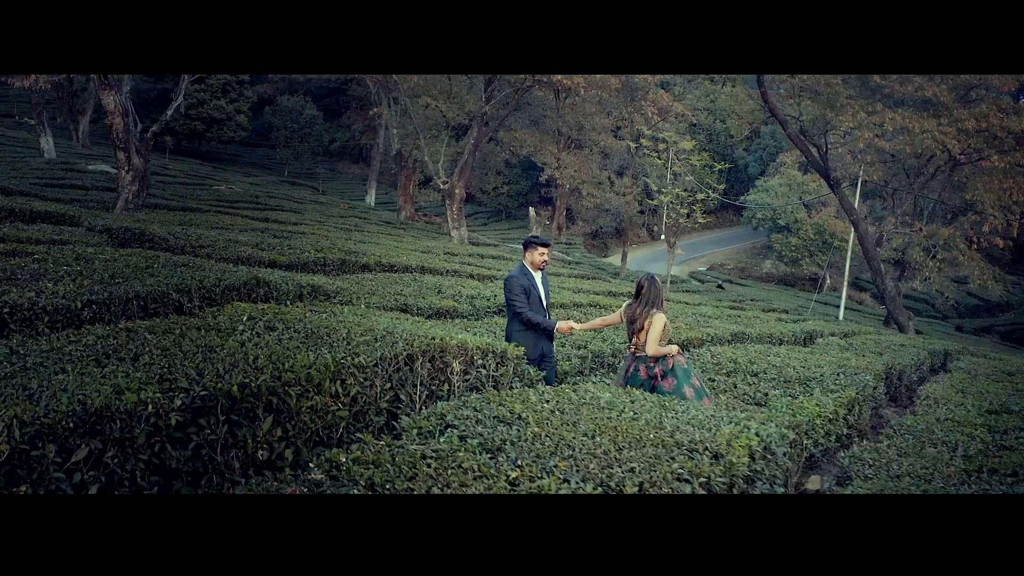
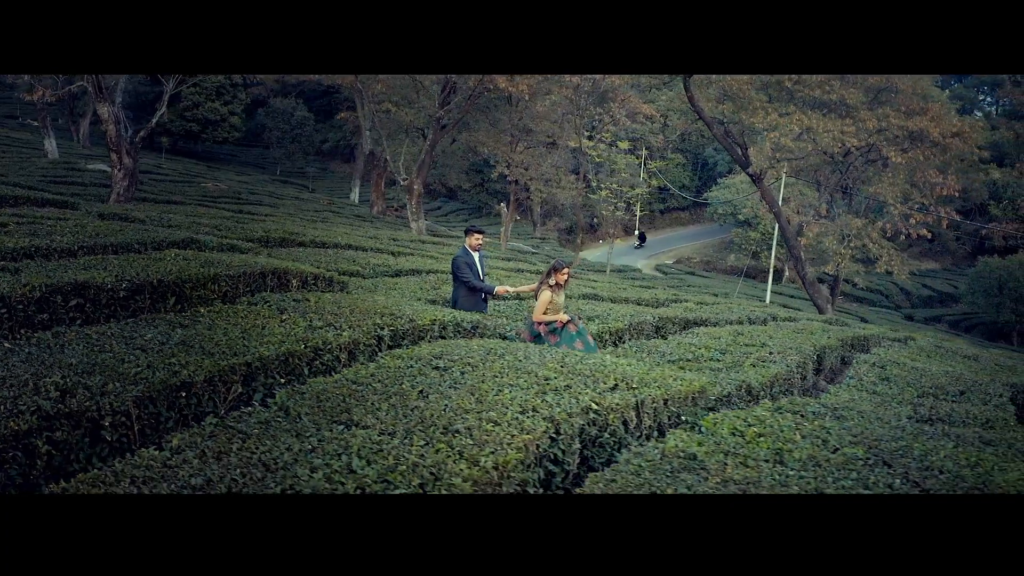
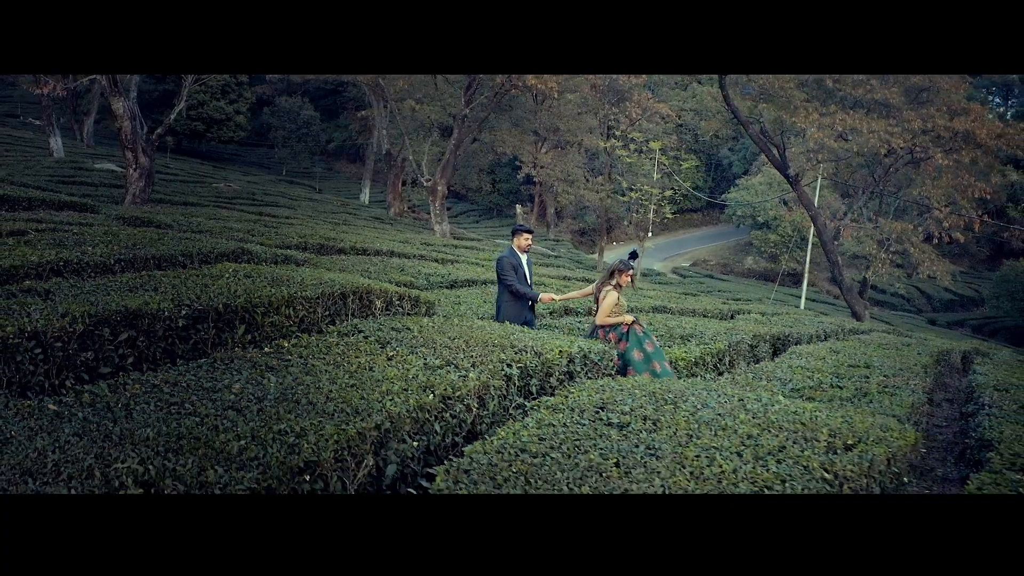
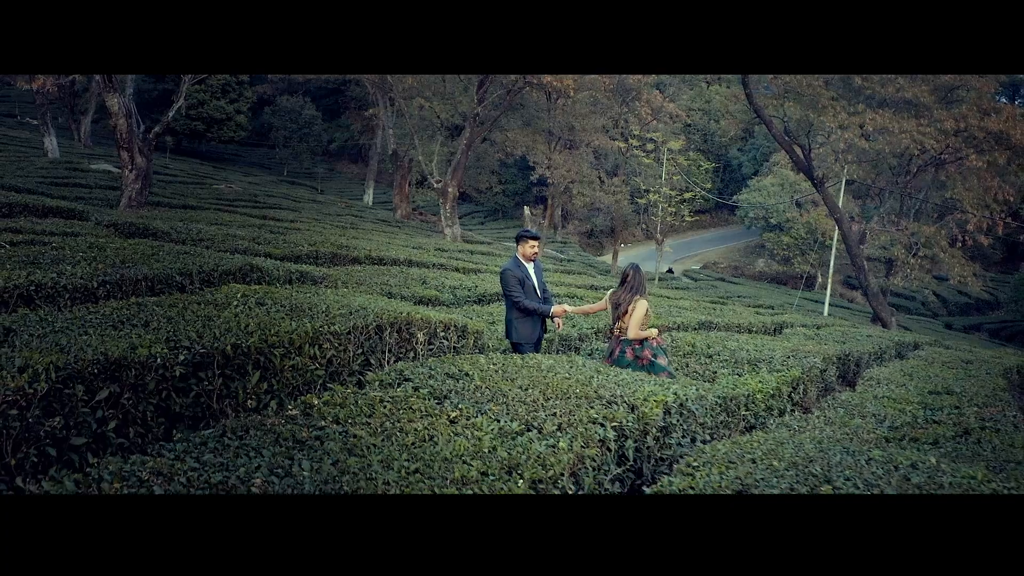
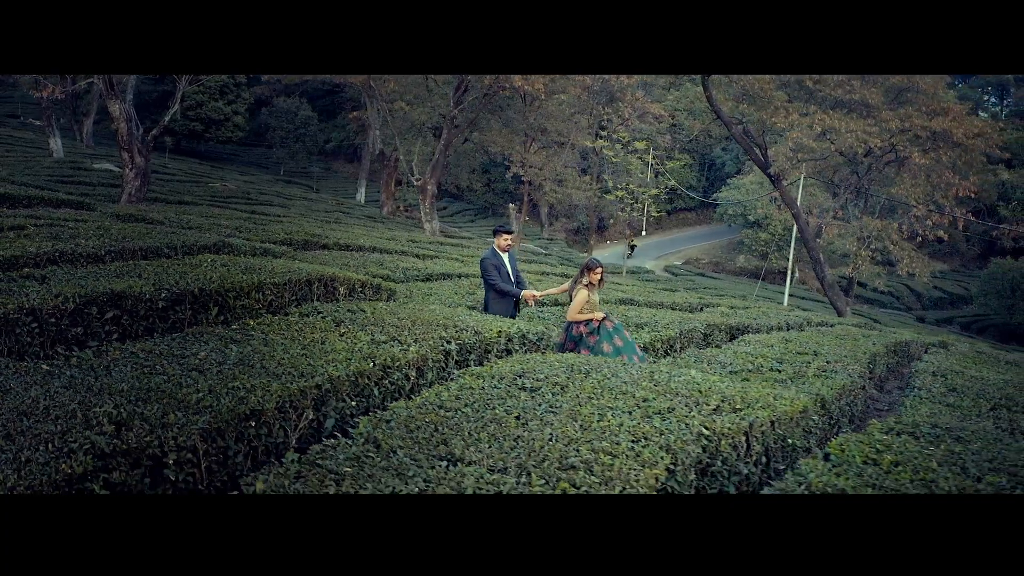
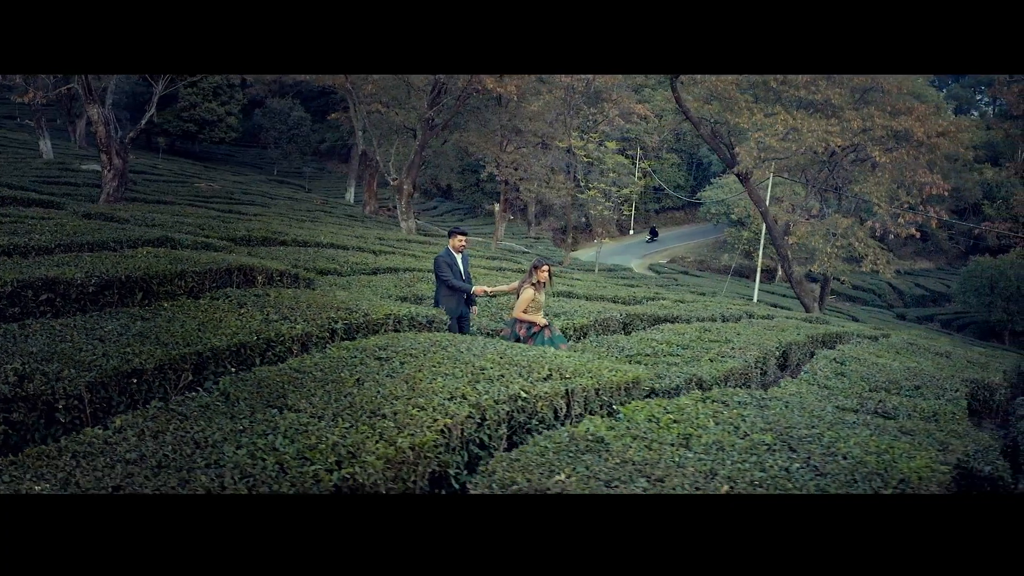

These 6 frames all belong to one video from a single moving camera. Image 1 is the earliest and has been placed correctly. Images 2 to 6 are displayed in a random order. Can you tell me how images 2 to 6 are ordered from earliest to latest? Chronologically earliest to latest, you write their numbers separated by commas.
4, 3, 5, 2, 6
